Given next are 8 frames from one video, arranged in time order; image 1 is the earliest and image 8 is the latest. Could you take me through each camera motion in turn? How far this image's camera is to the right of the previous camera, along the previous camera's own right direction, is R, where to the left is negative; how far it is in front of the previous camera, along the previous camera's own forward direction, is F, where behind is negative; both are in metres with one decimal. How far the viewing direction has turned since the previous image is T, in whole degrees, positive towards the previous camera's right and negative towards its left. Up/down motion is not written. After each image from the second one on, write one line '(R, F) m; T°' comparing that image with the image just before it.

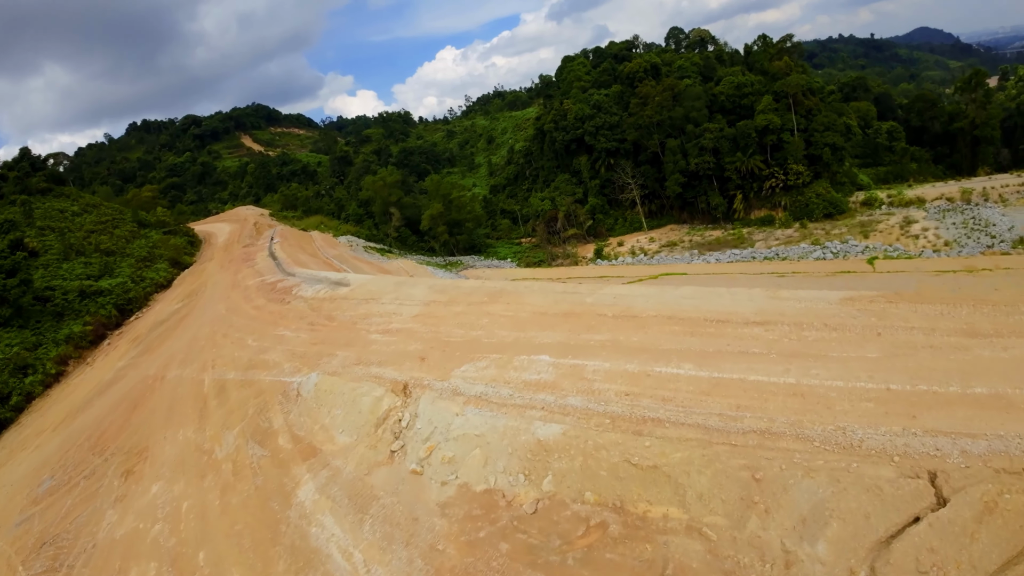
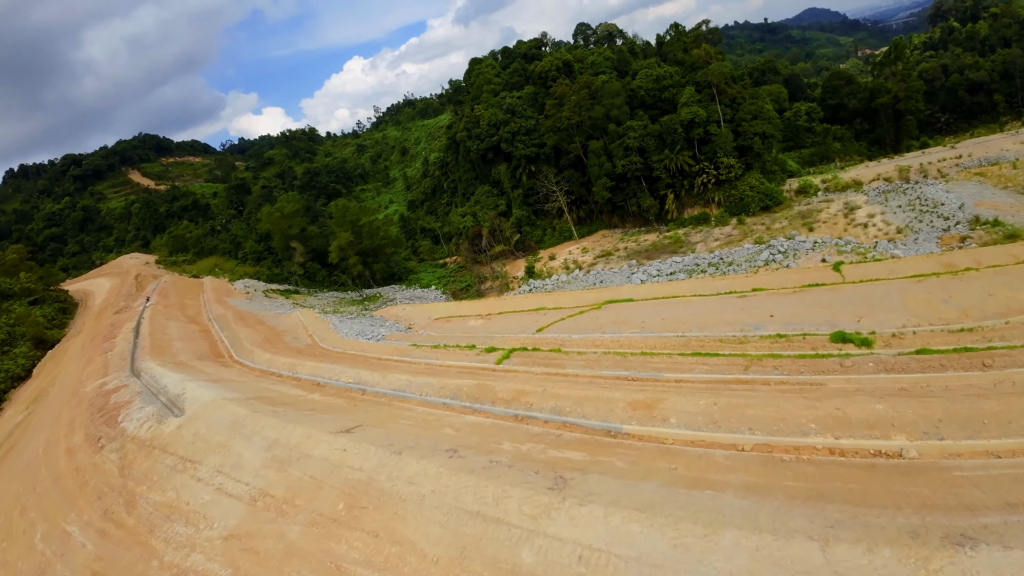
(+0.7, +4.0) m; +6°
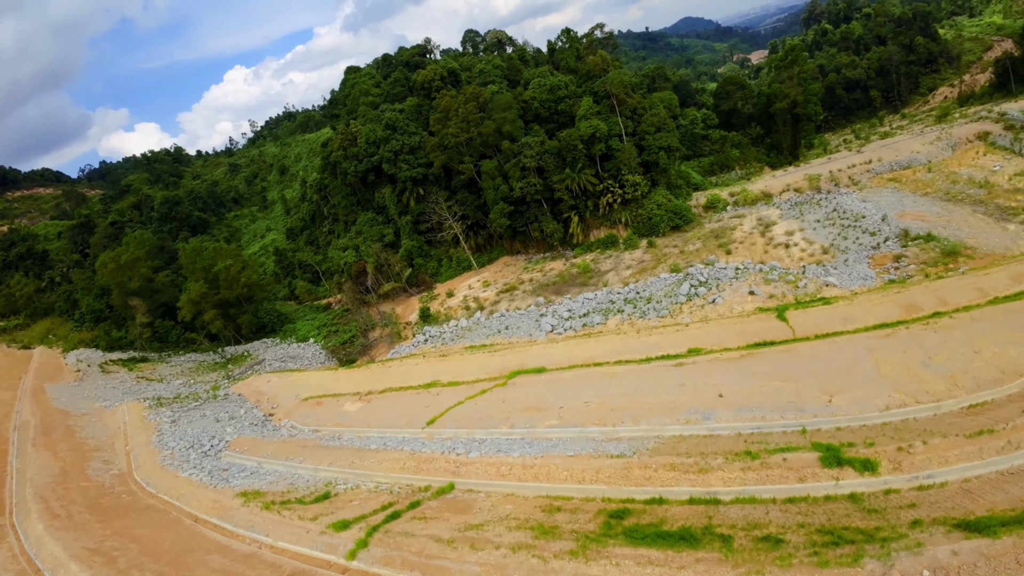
(+1.0, +4.4) m; +9°
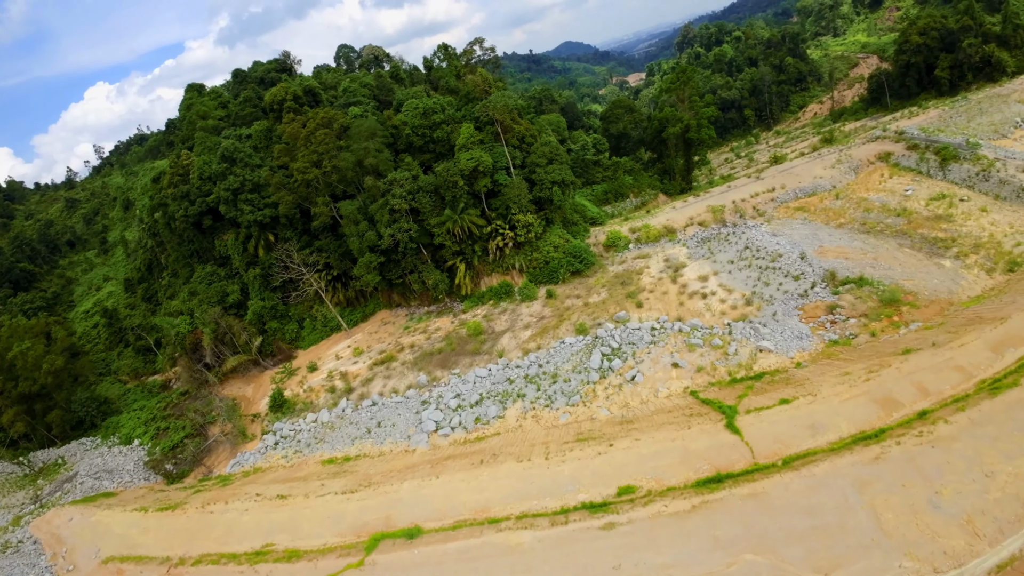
(+1.0, +4.7) m; +10°
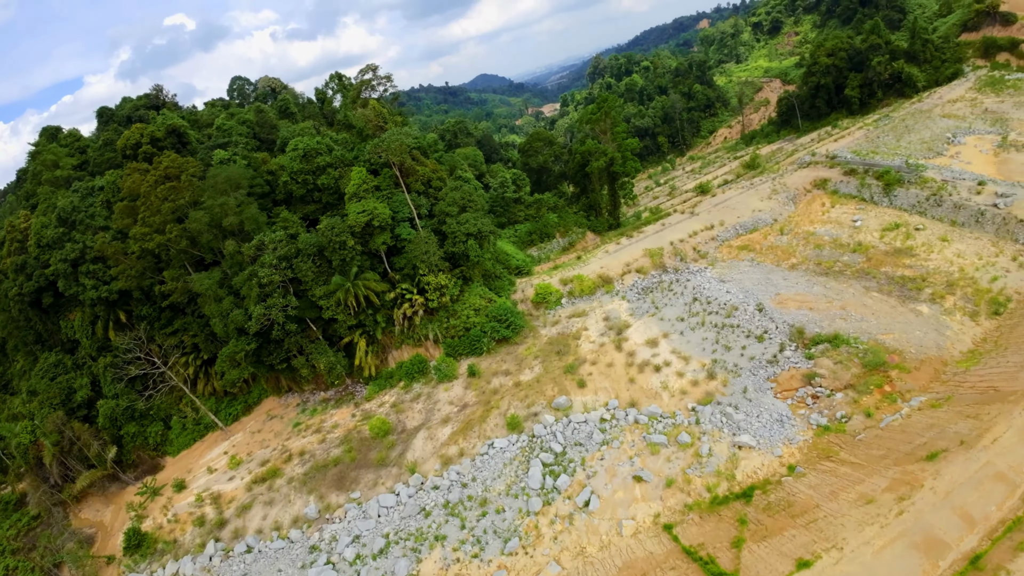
(+0.7, +4.1) m; +7°
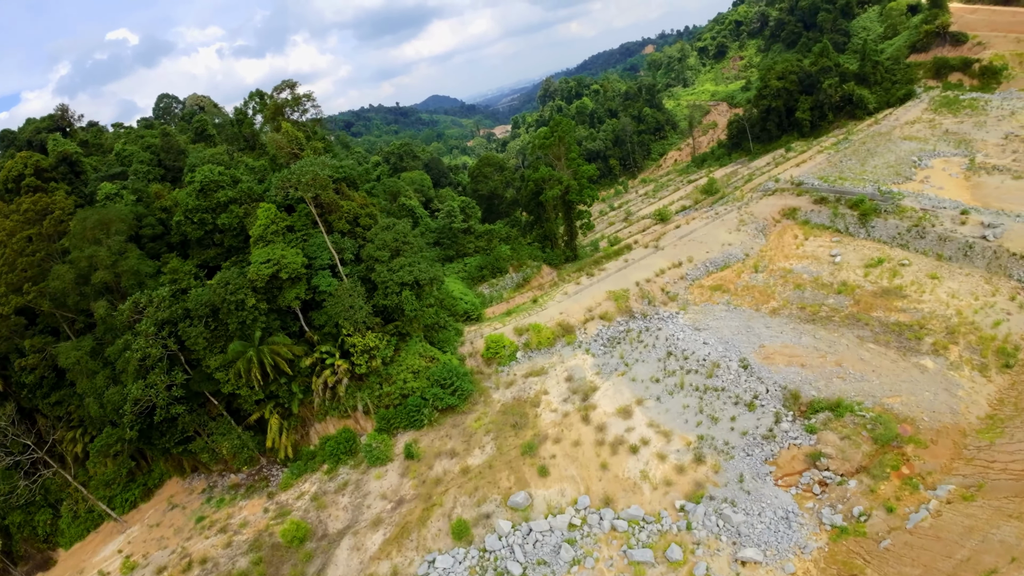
(+0.3, +3.0) m; +4°
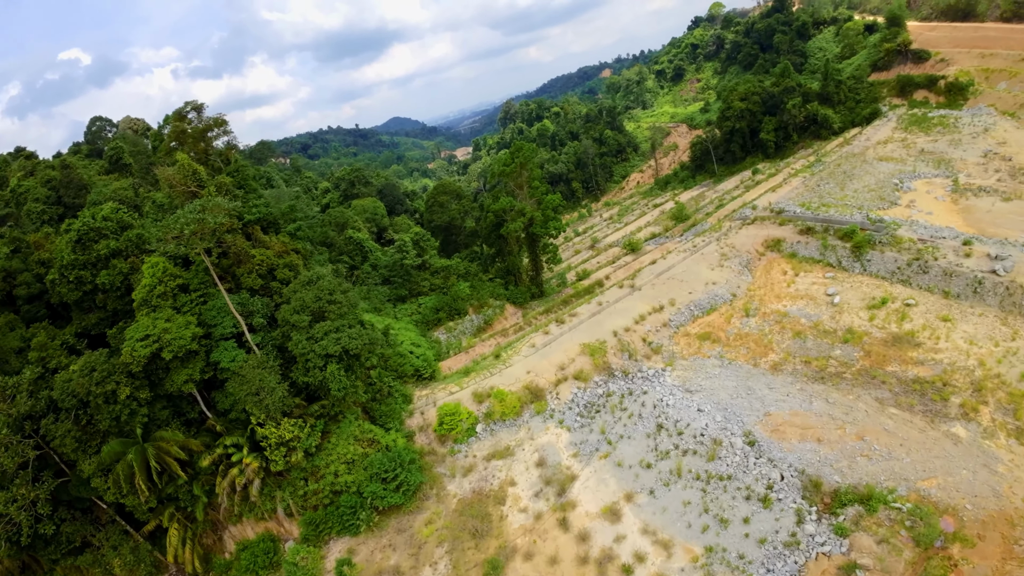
(+0.3, +3.0) m; +3°
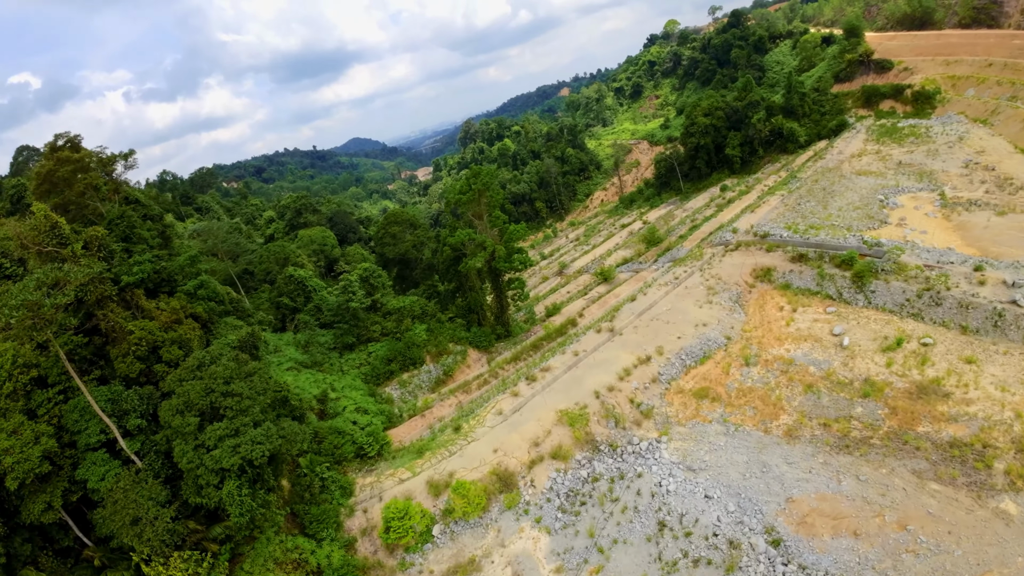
(+0.2, +2.9) m; +3°
